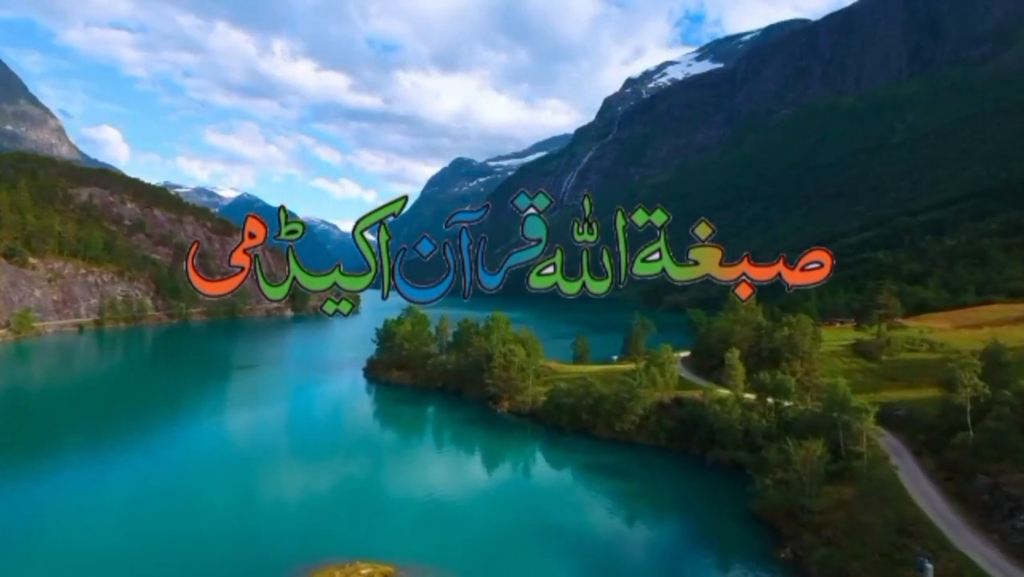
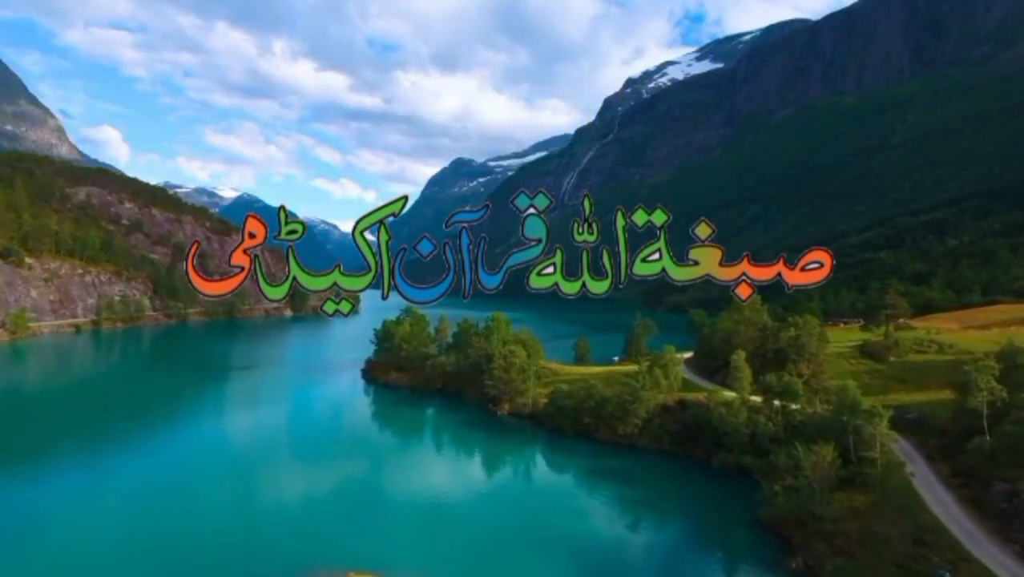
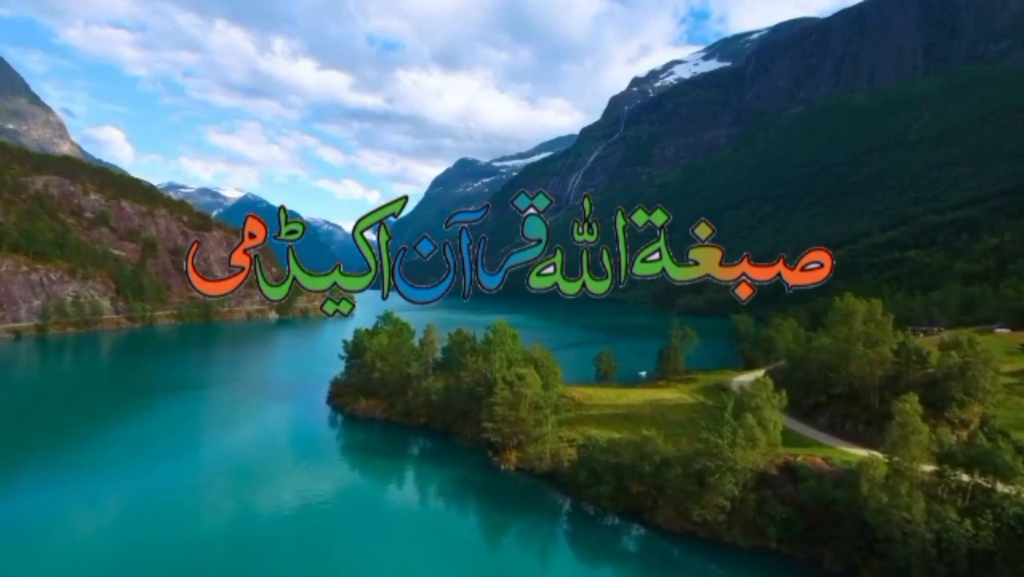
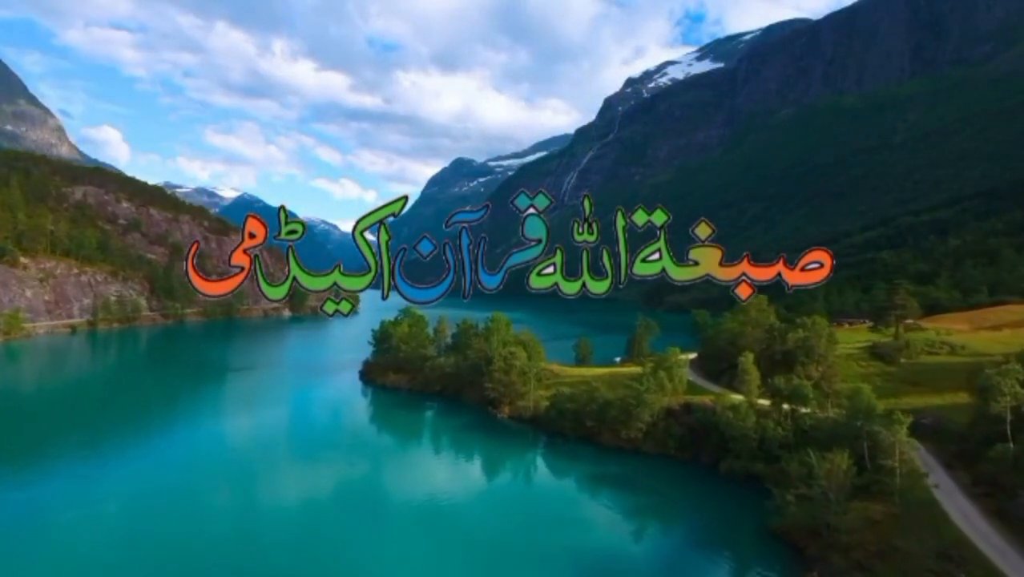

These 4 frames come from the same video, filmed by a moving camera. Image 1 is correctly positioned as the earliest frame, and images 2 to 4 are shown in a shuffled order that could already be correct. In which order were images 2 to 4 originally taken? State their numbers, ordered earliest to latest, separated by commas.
2, 4, 3
